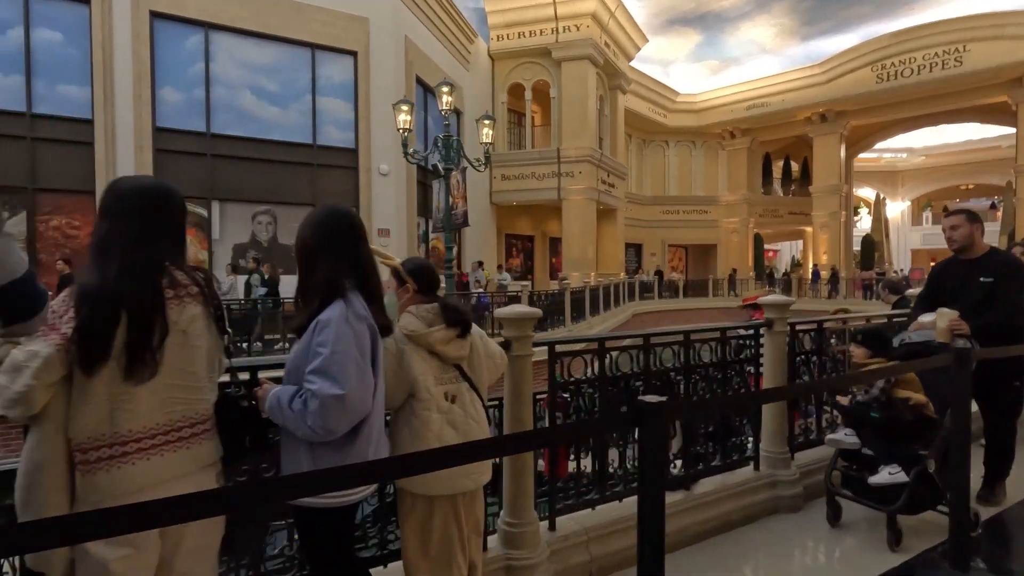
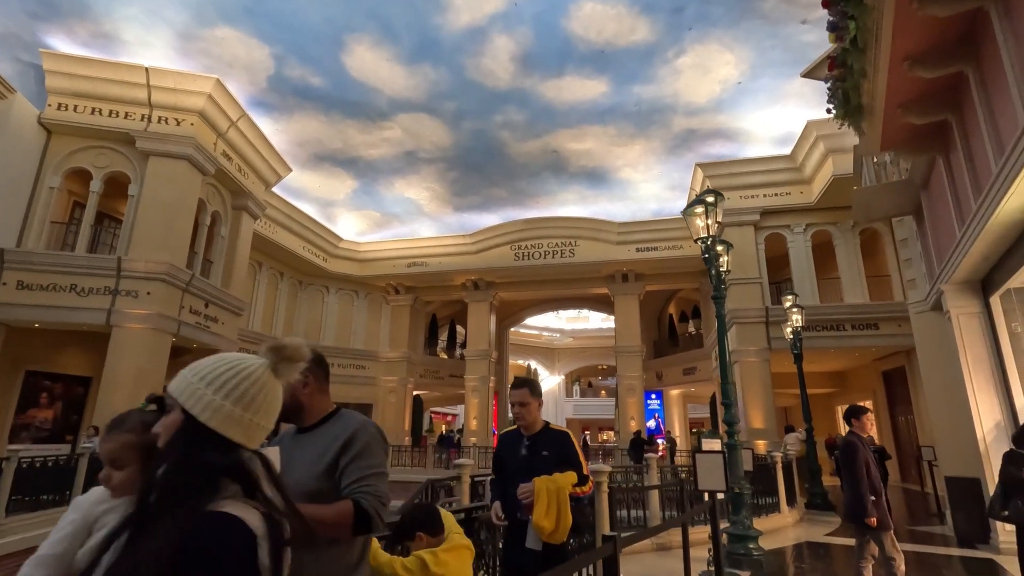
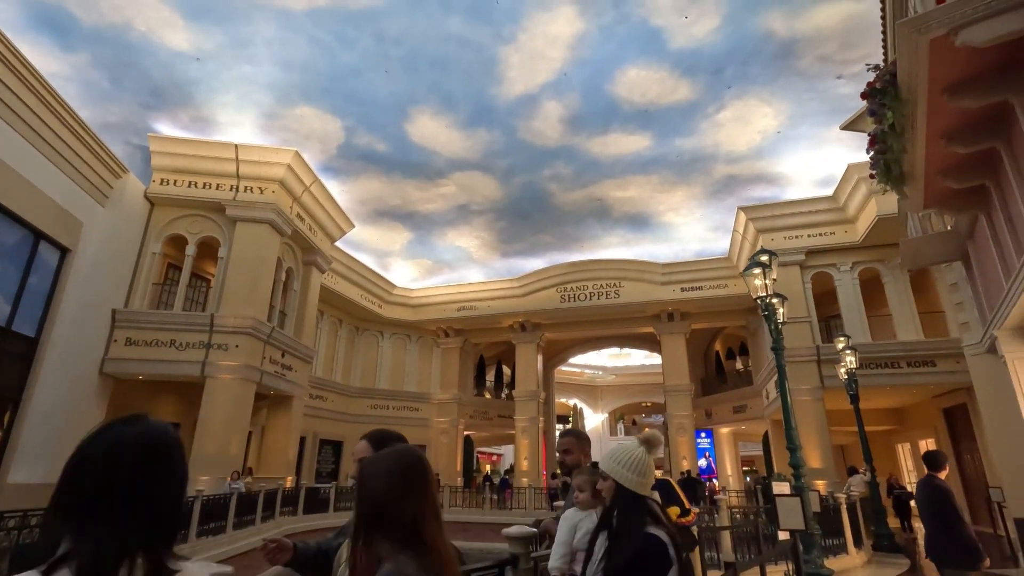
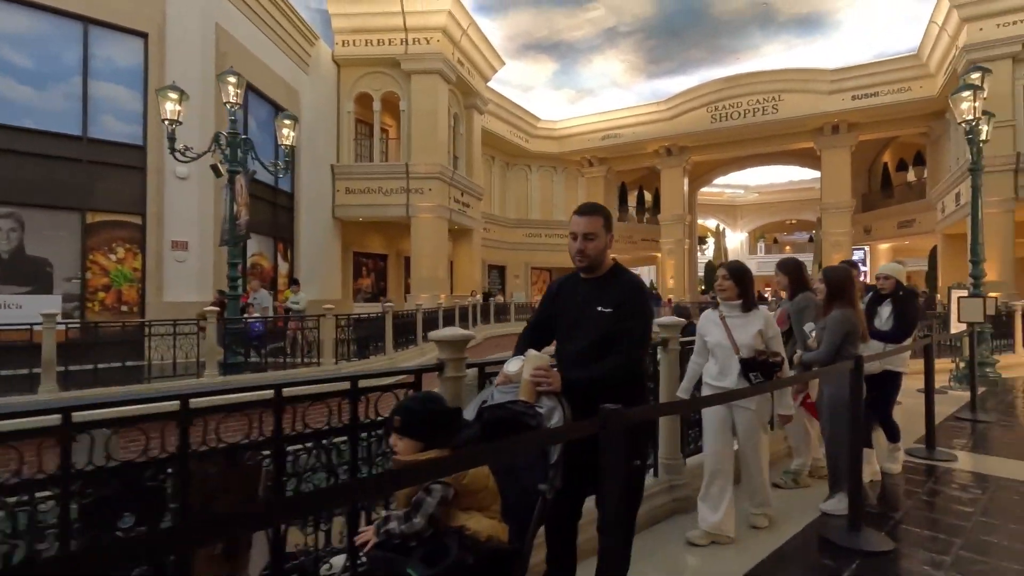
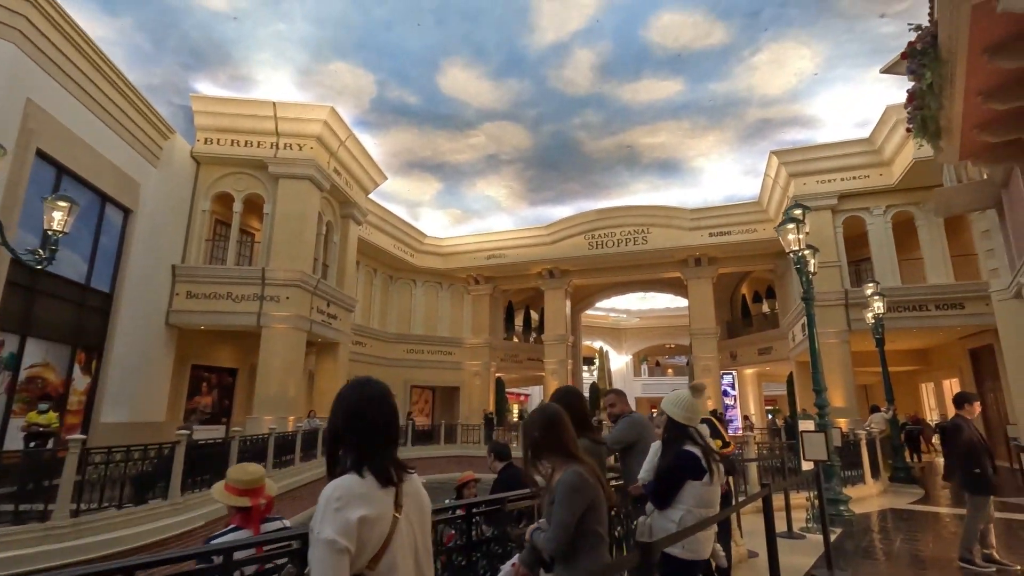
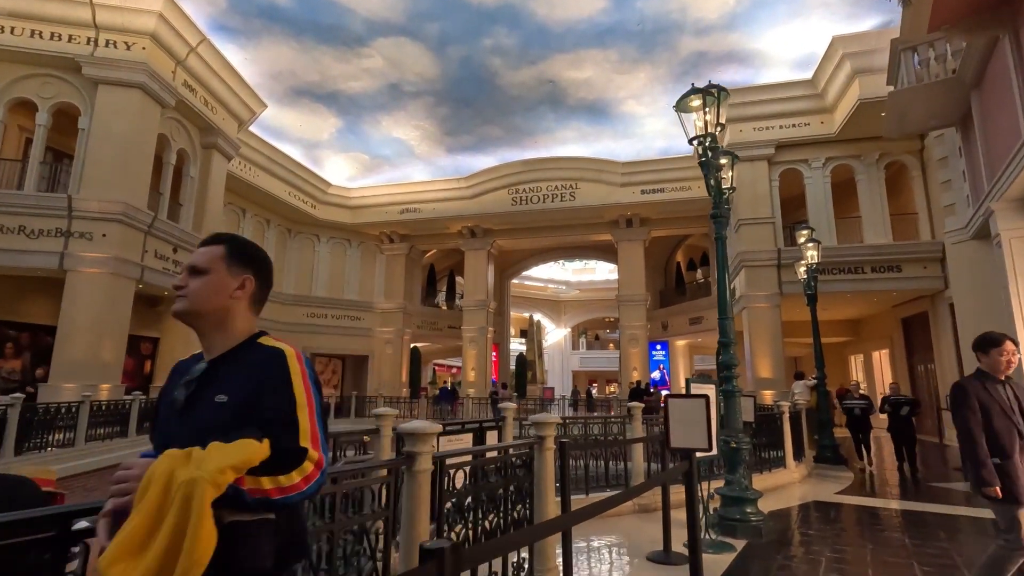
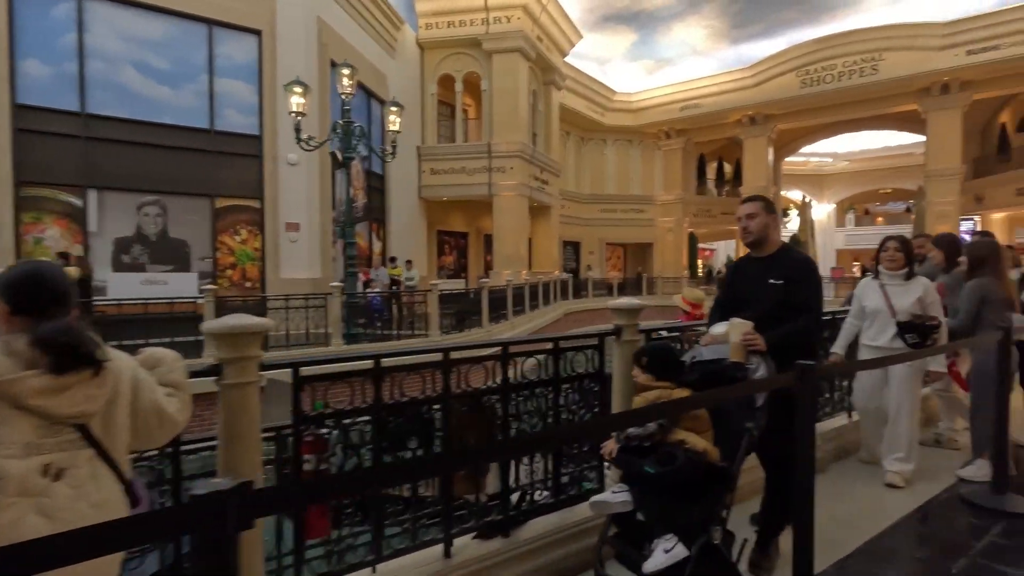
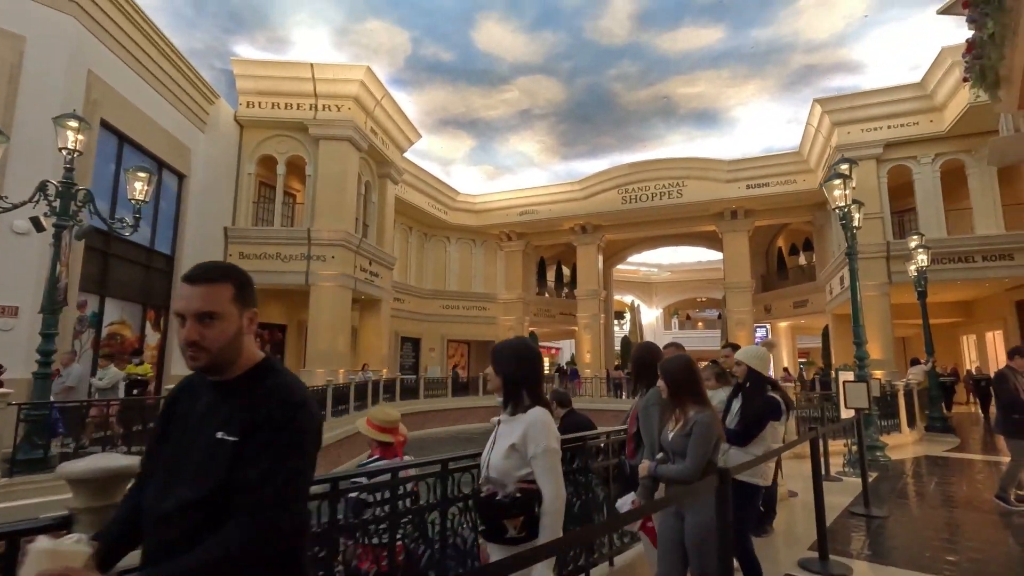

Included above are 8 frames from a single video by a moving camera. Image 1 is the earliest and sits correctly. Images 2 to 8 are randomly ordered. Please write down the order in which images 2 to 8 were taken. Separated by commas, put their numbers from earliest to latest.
7, 4, 8, 5, 3, 2, 6
